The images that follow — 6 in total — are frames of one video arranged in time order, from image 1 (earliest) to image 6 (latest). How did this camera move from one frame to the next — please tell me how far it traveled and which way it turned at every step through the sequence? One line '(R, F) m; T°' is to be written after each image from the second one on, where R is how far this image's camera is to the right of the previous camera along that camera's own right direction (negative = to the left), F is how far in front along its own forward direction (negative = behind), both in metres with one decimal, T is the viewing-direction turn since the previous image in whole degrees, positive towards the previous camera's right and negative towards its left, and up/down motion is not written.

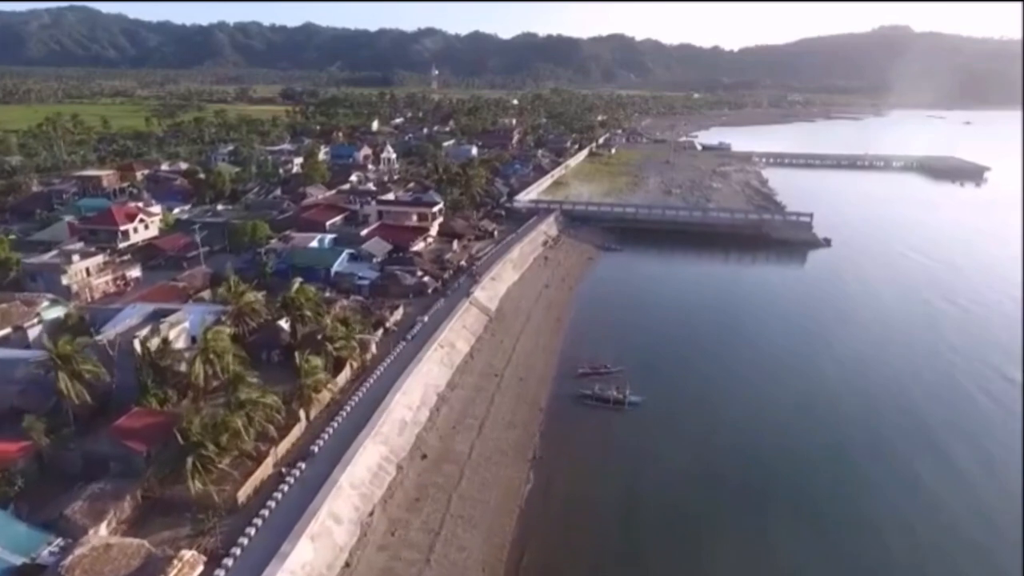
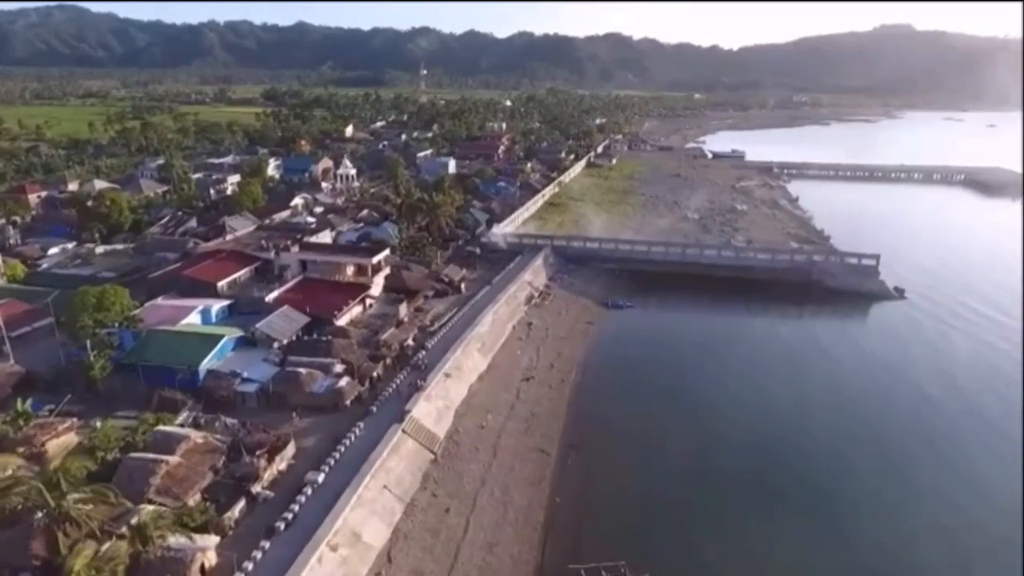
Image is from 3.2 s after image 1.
(+1.6, +13.6) m; 0°
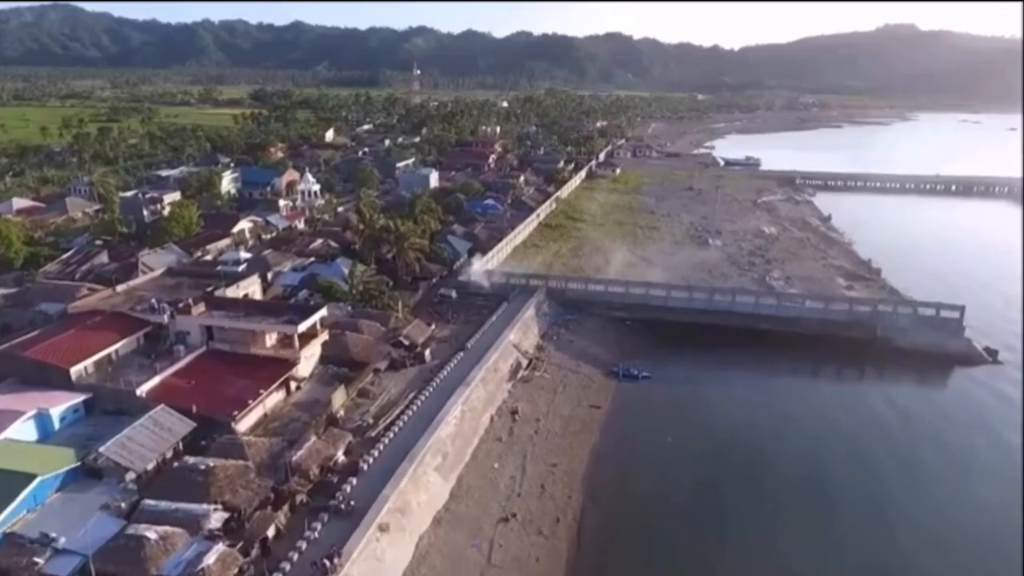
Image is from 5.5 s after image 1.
(+1.0, +9.7) m; 0°
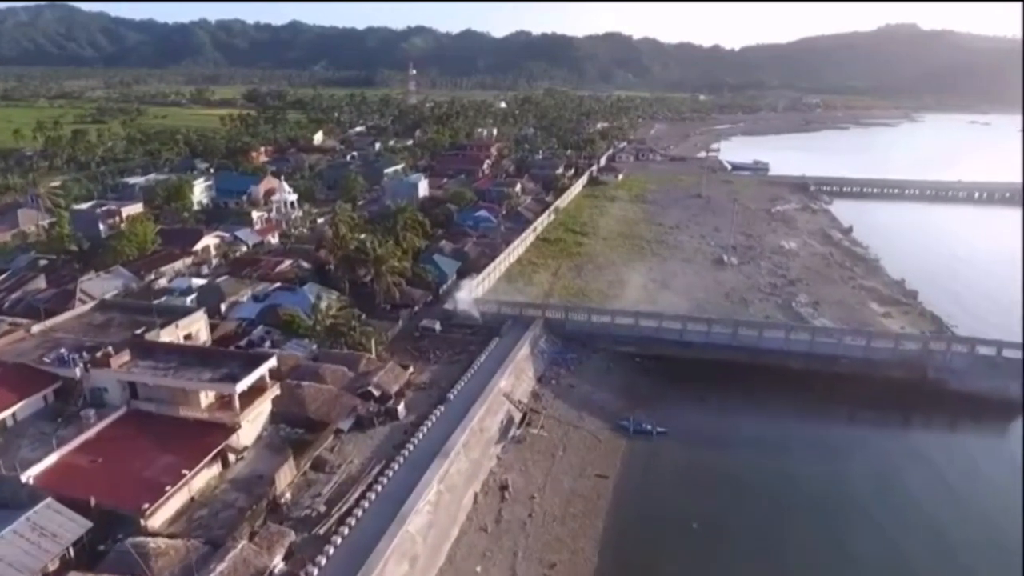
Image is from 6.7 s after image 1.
(+0.4, +5.0) m; 0°
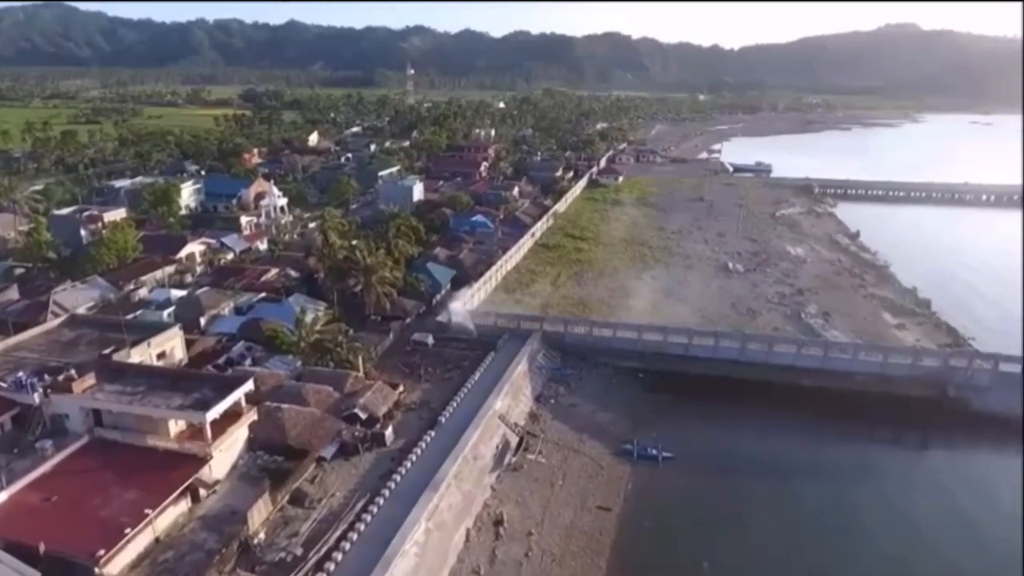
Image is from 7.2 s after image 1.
(+0.1, +1.7) m; 0°
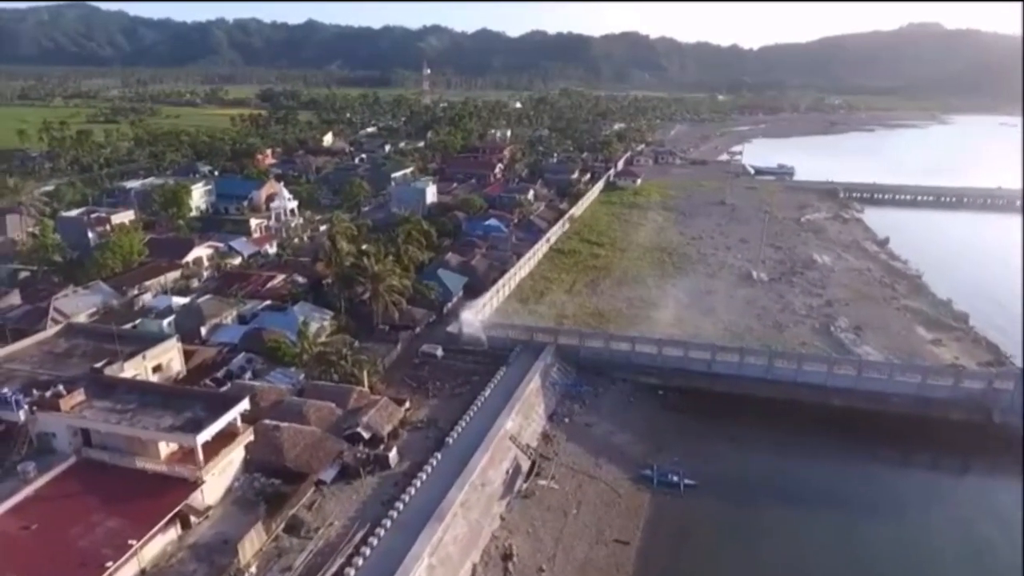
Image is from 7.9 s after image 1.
(+0.1, +1.5) m; -1°
